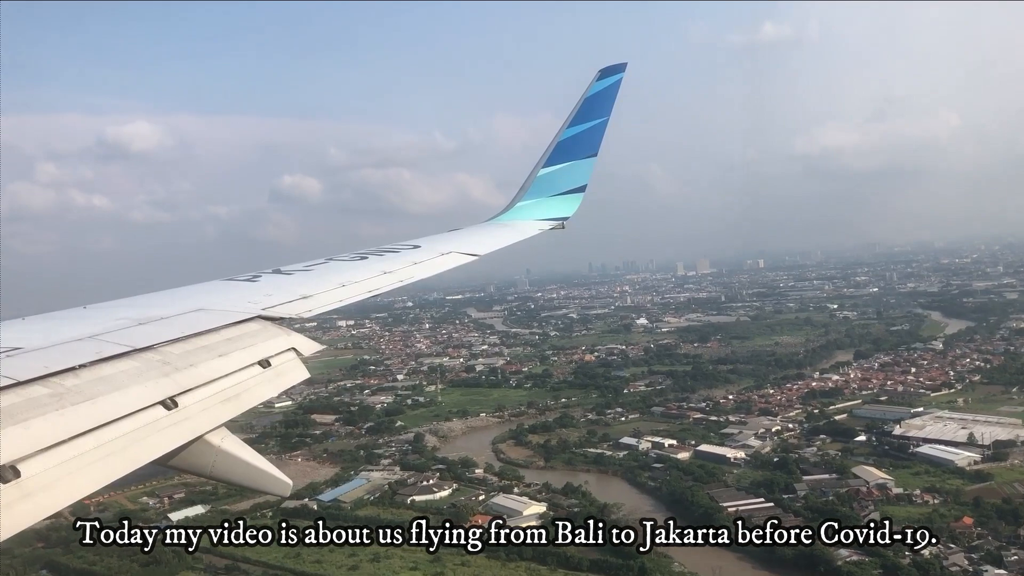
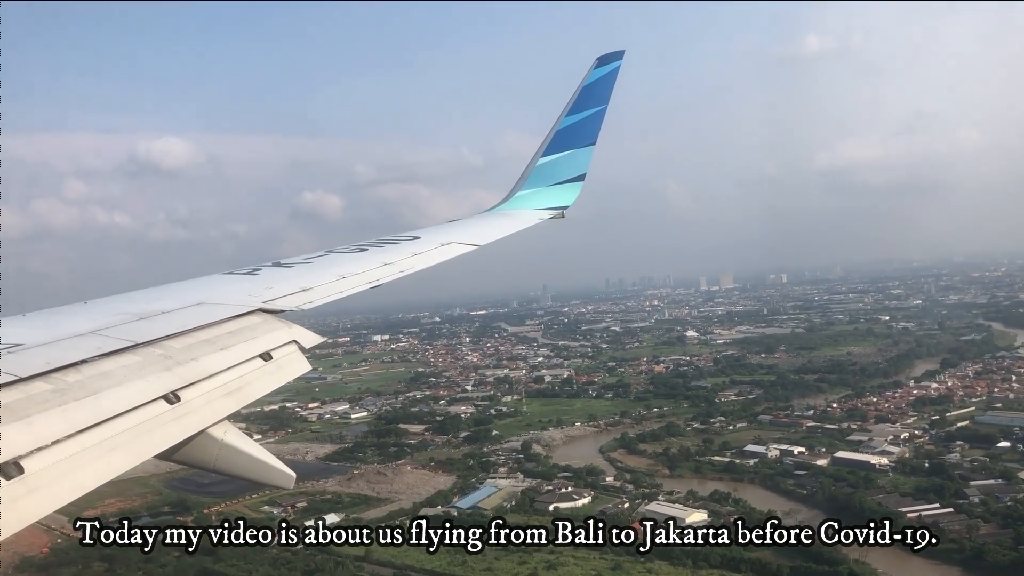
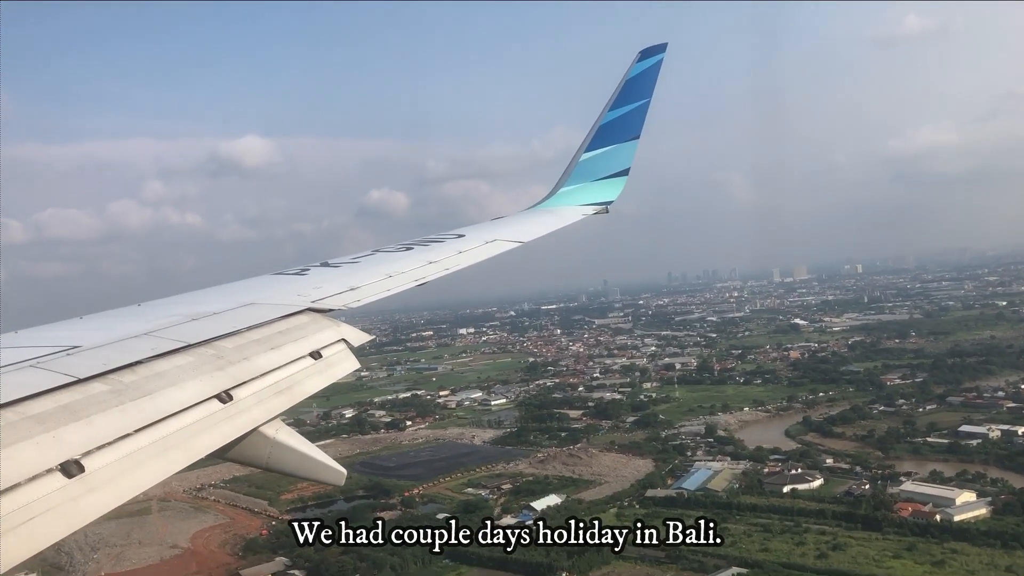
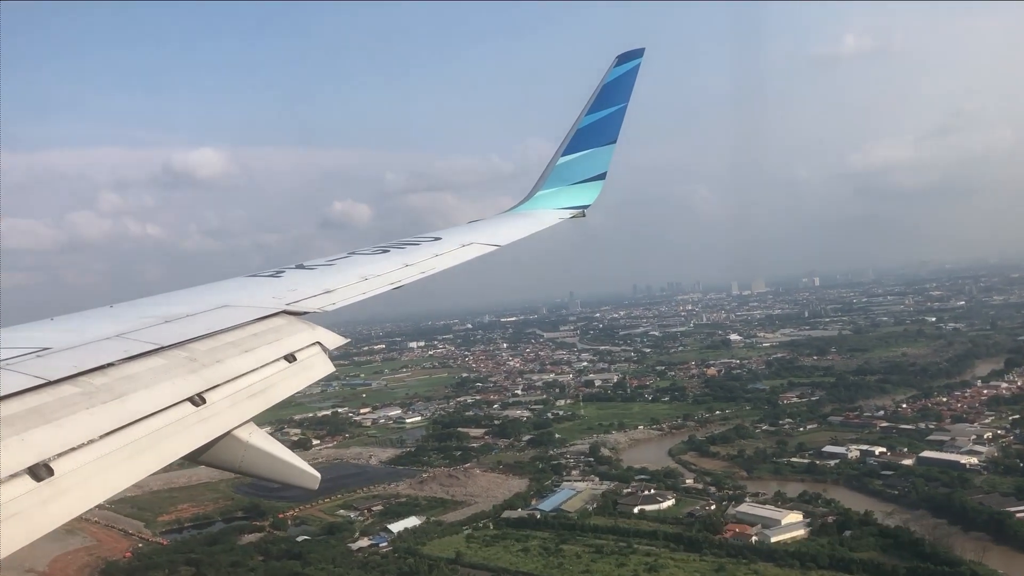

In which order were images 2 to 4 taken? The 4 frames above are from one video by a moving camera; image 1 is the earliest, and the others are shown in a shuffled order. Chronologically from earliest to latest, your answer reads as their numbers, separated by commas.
2, 4, 3
